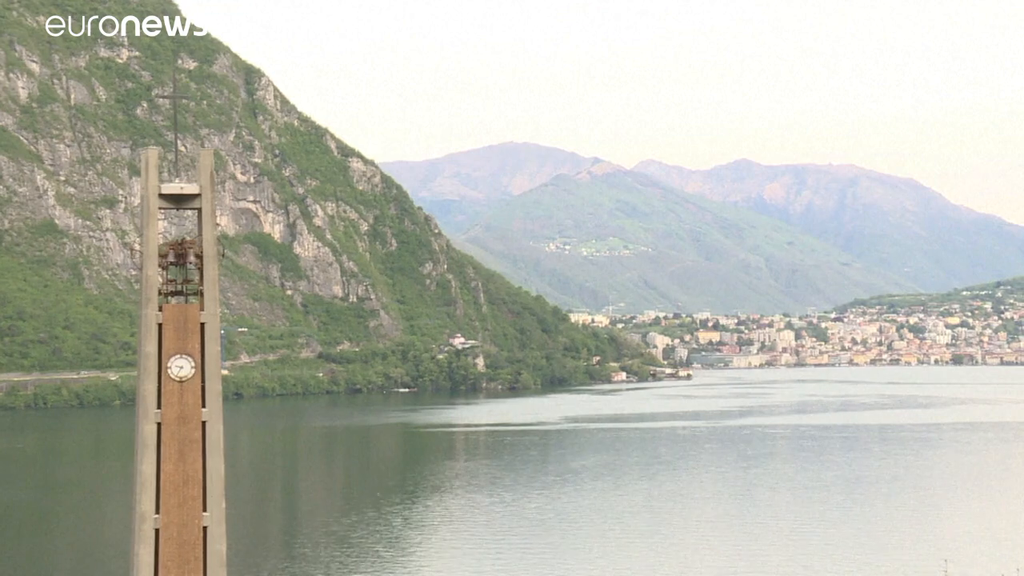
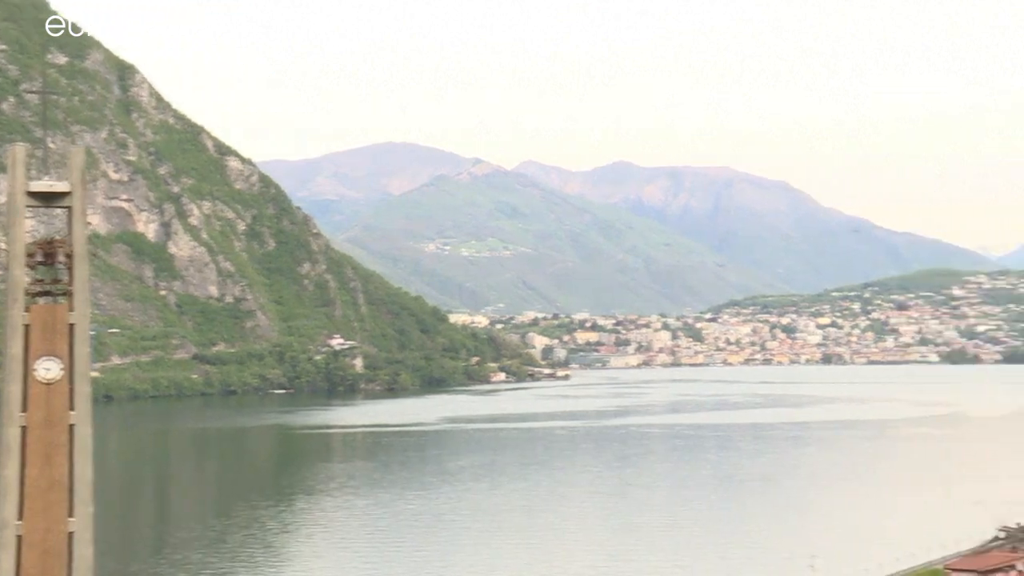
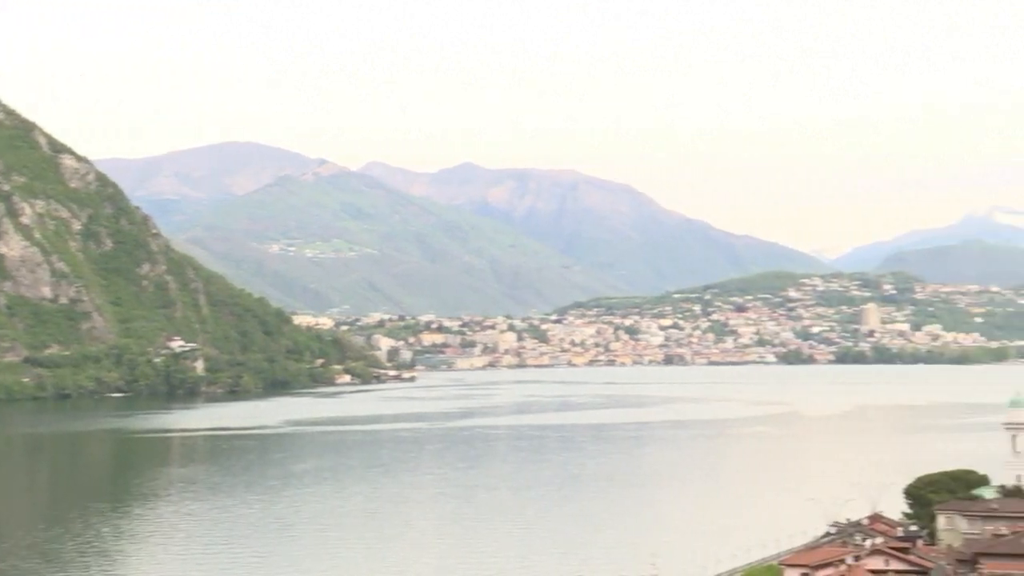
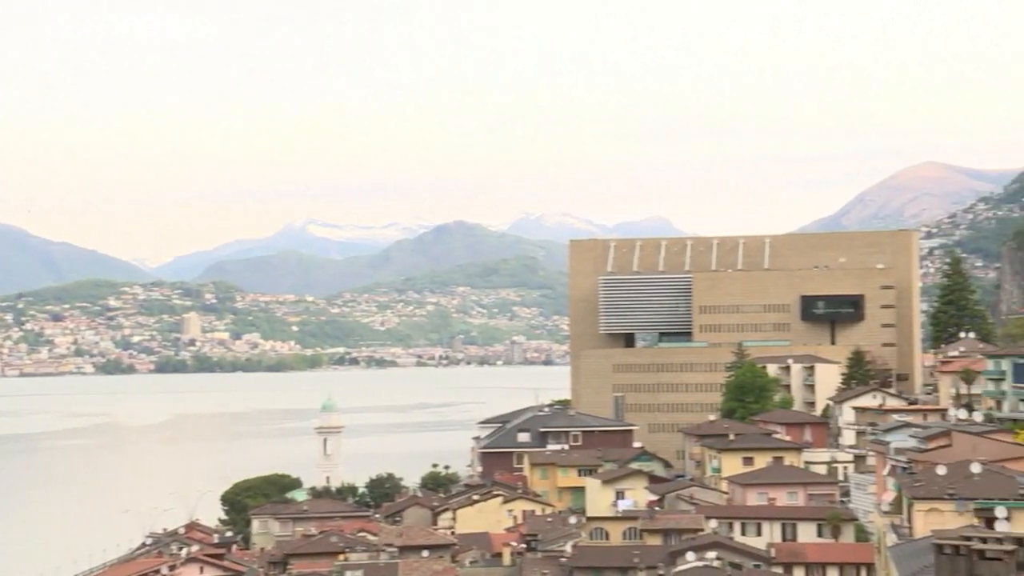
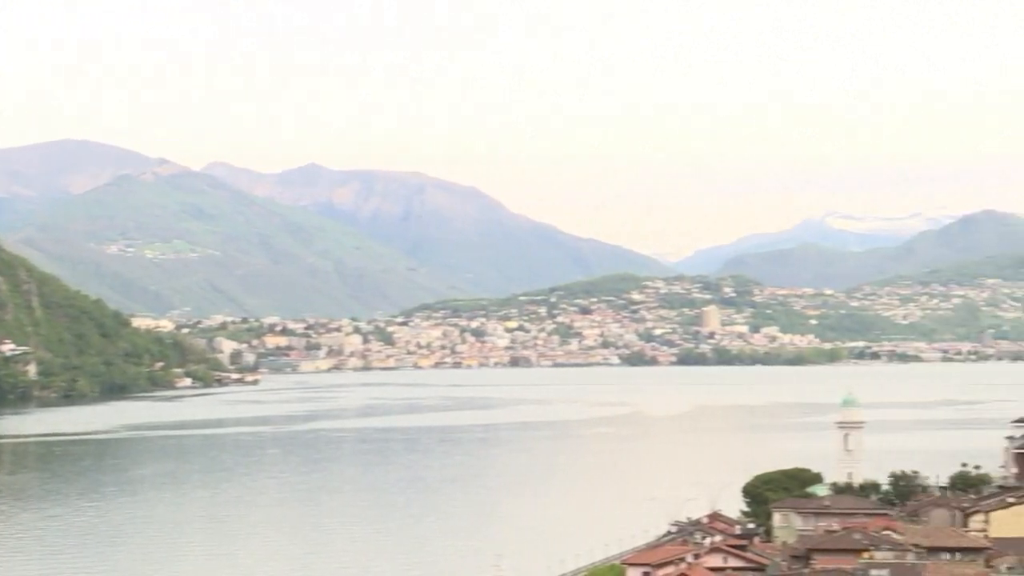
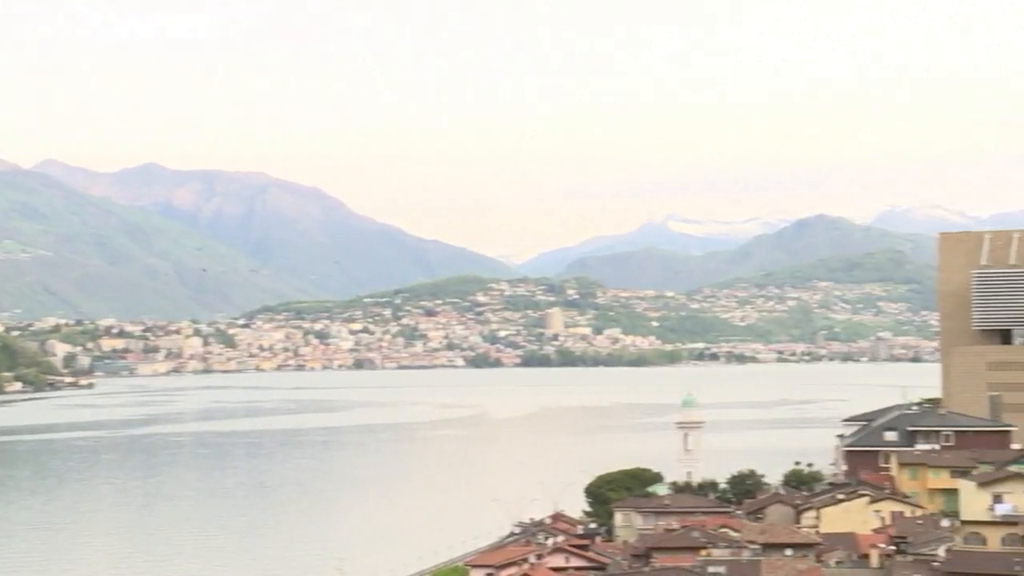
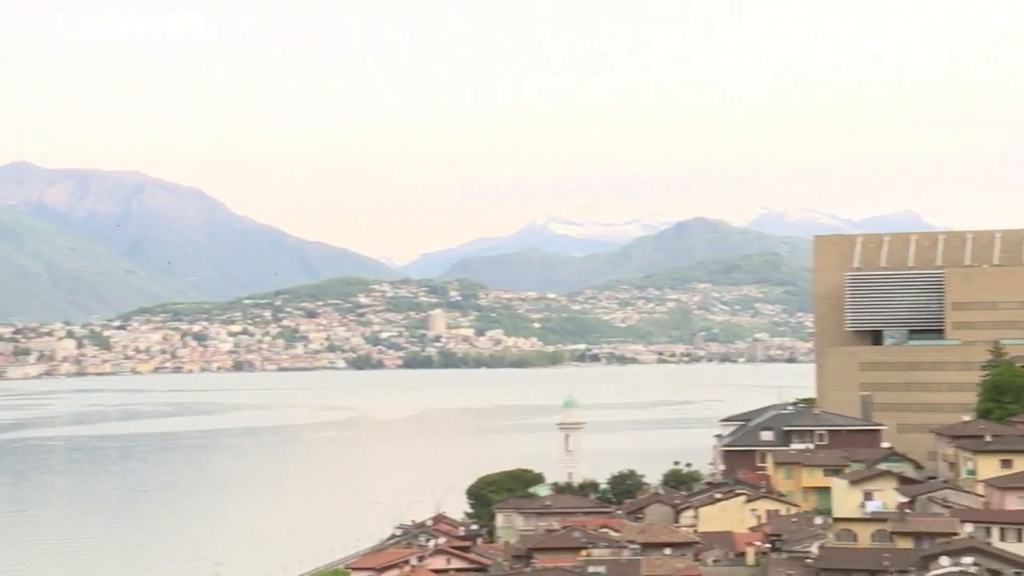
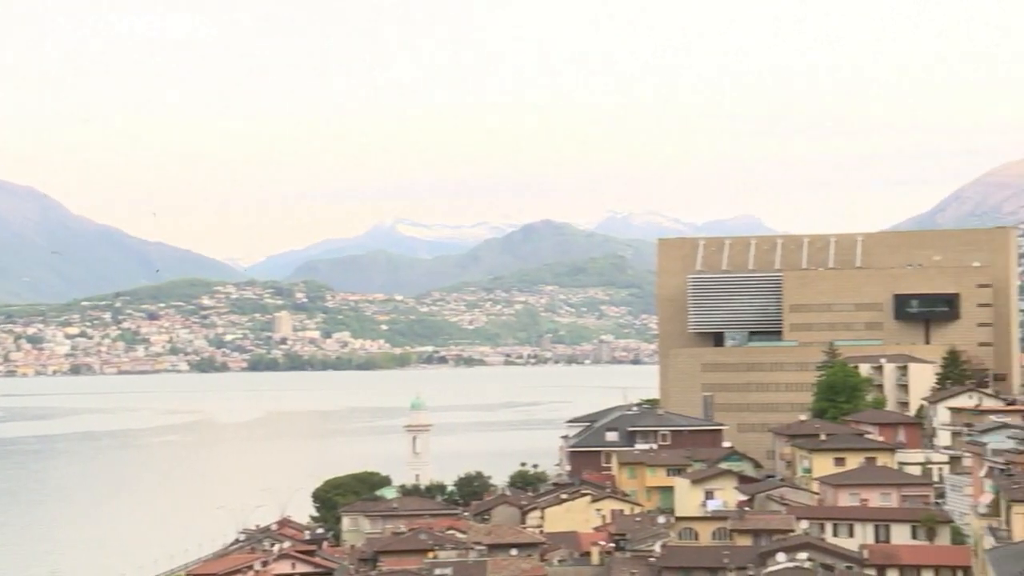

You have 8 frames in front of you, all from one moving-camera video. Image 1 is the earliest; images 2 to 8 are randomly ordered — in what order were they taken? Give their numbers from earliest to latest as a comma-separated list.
2, 3, 5, 6, 7, 8, 4
